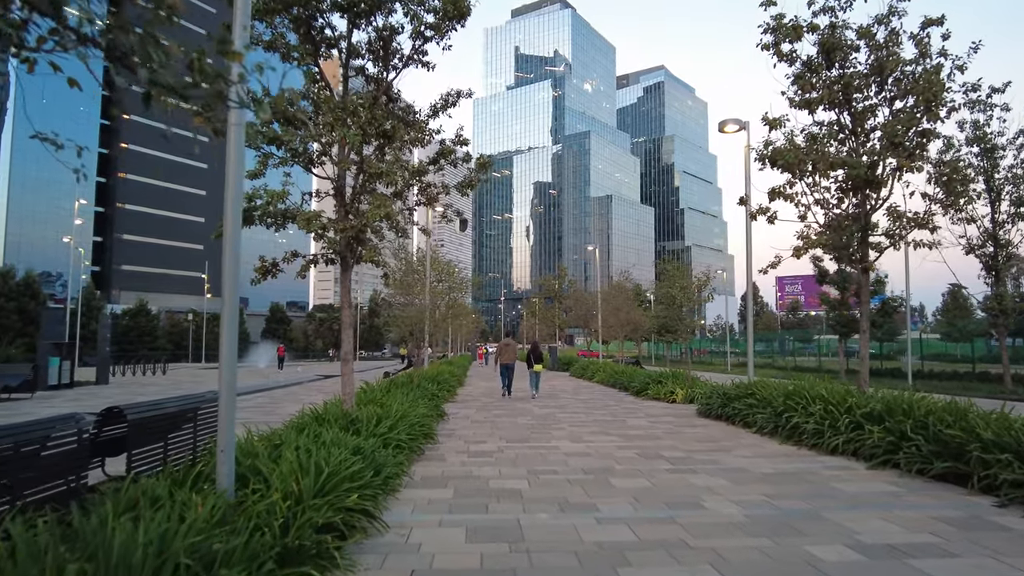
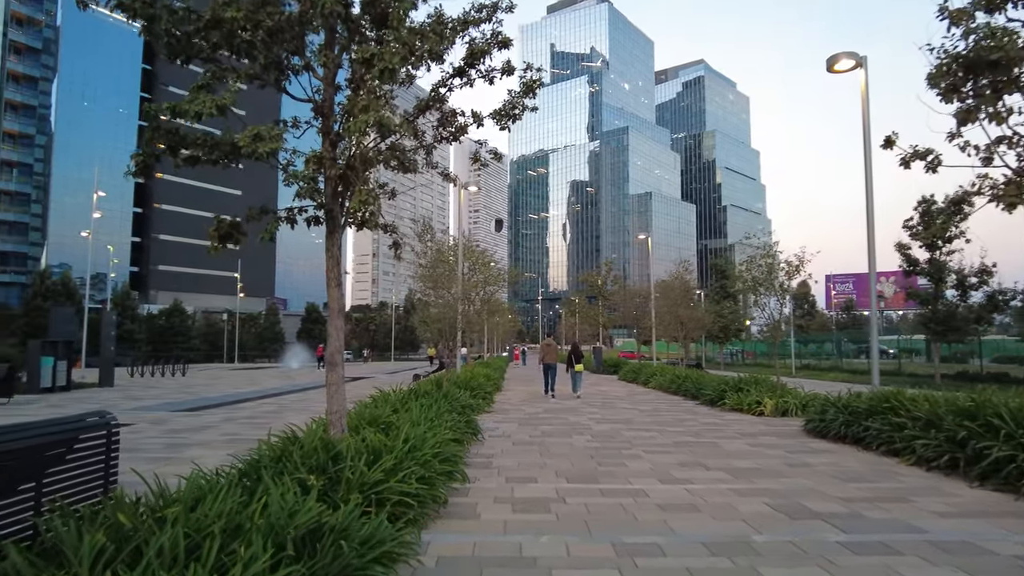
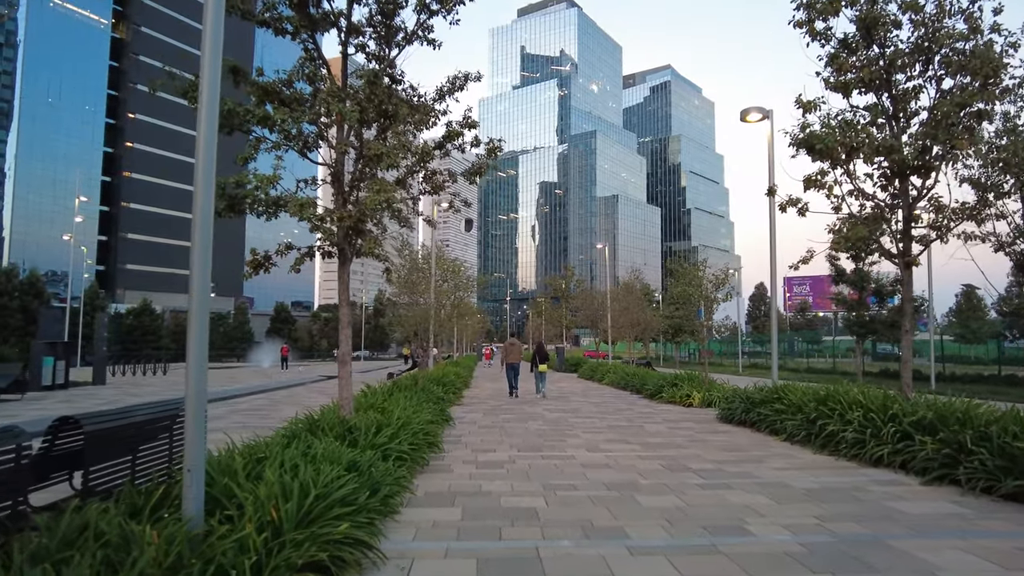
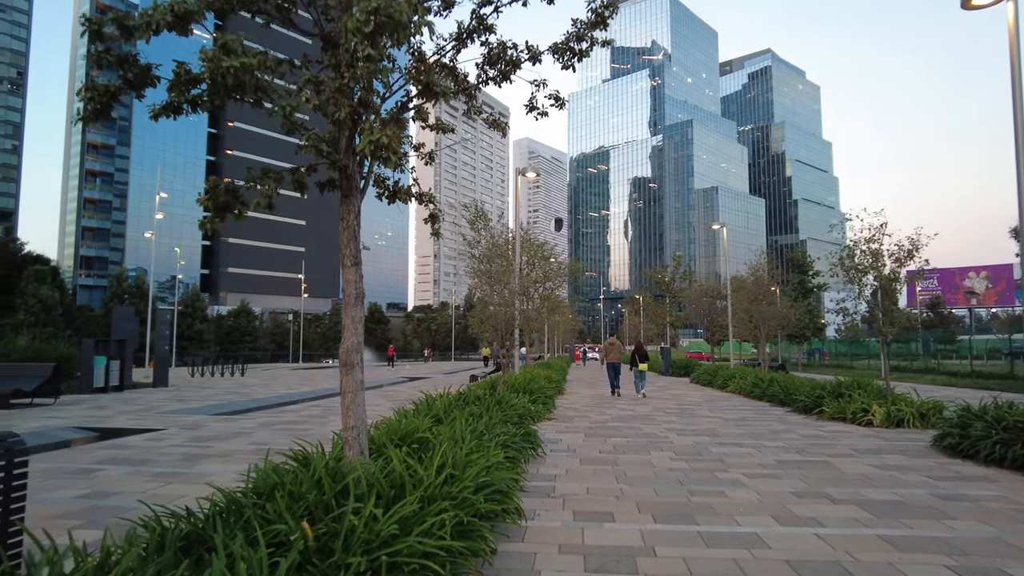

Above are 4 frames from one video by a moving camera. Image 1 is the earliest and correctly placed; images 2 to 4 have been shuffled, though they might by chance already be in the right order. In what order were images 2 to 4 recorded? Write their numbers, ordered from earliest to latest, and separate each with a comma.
3, 2, 4
